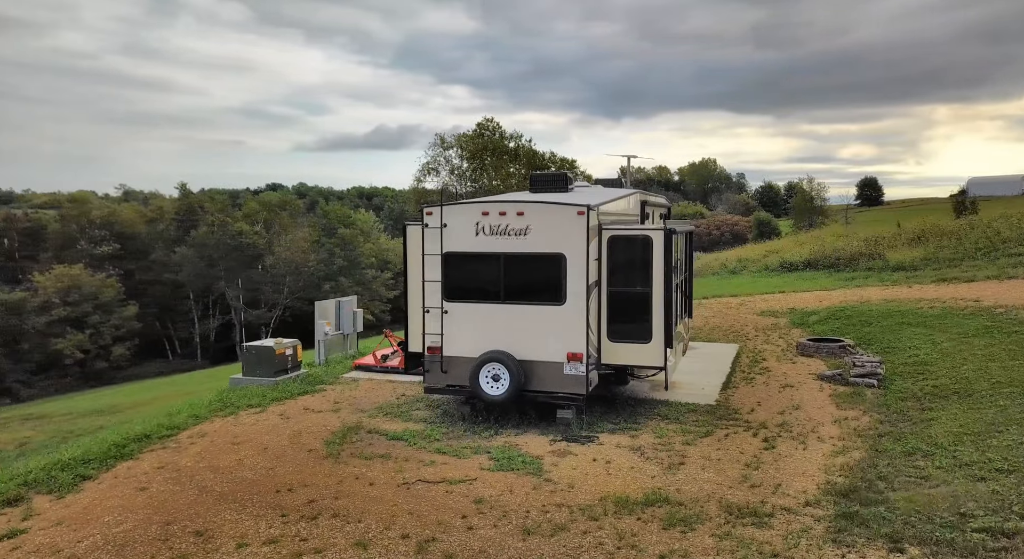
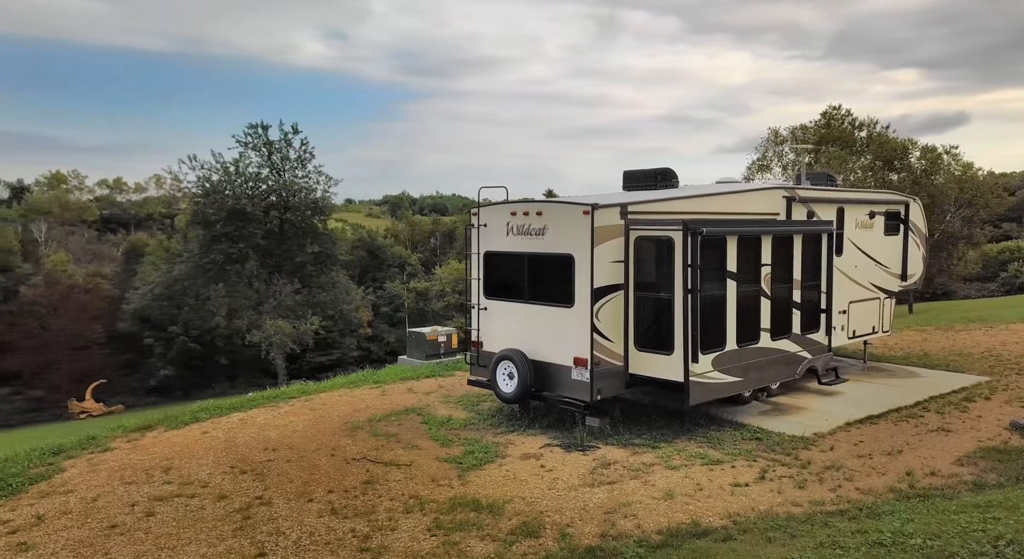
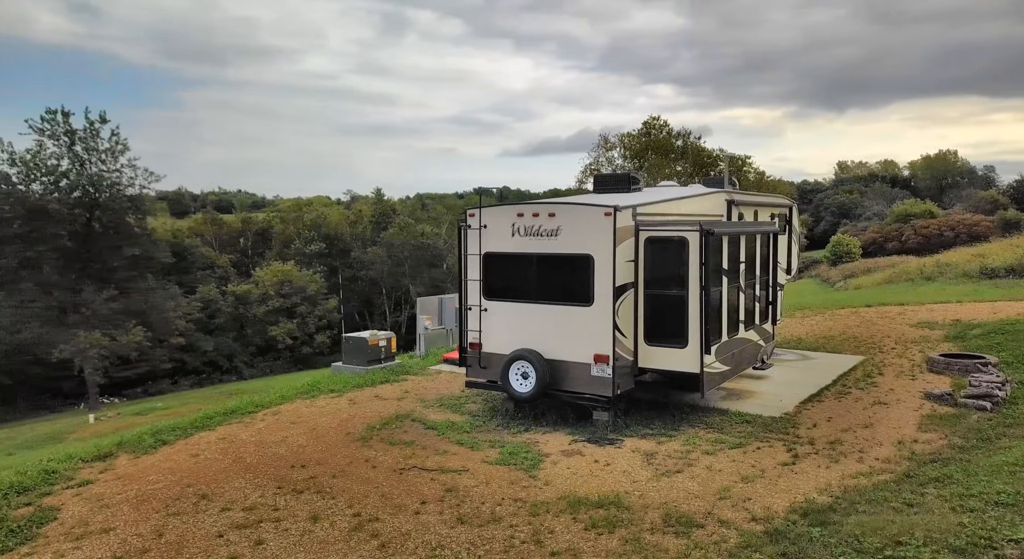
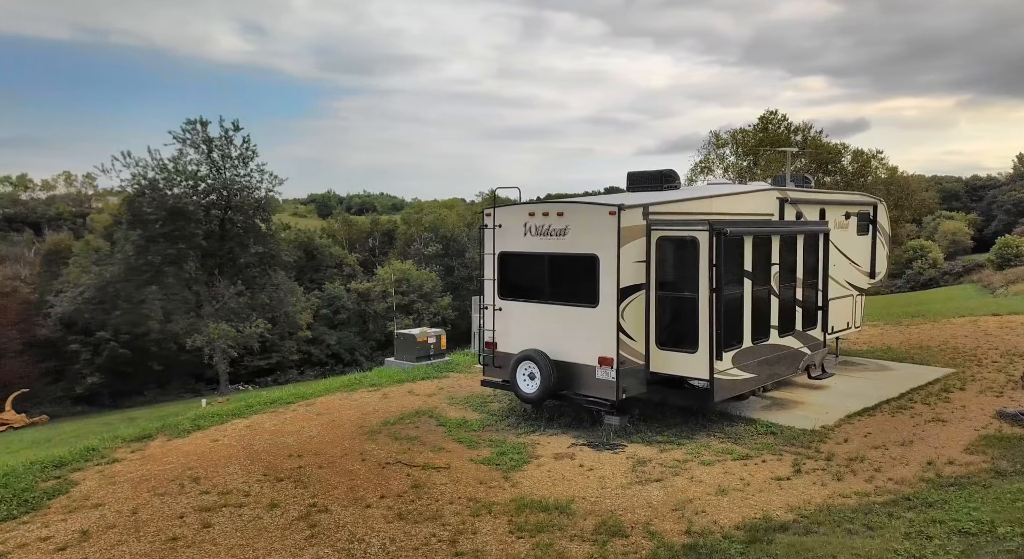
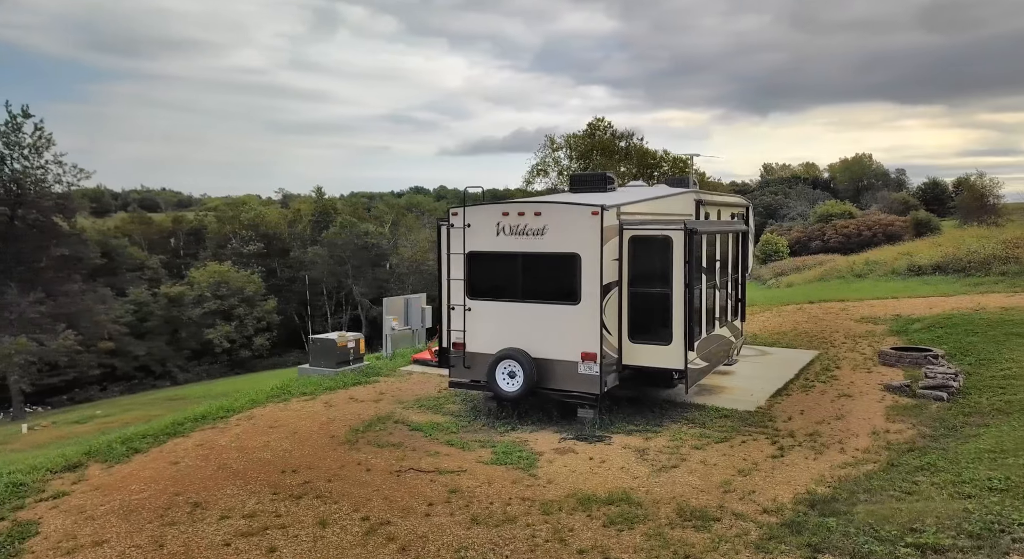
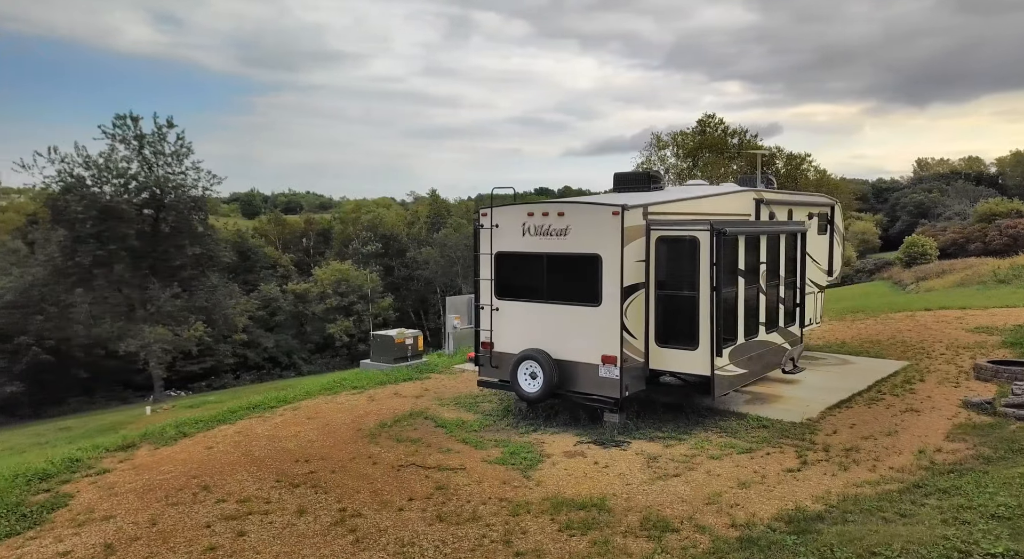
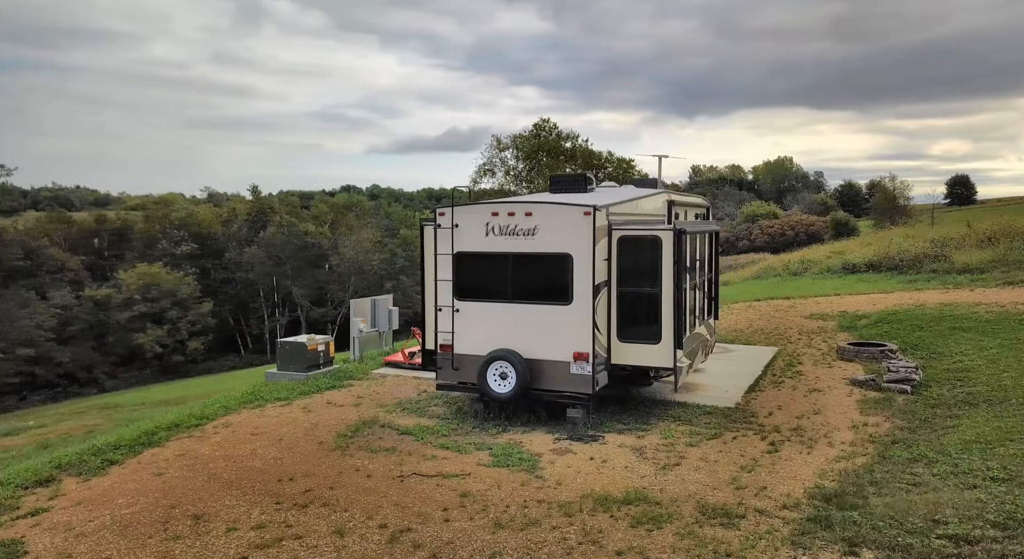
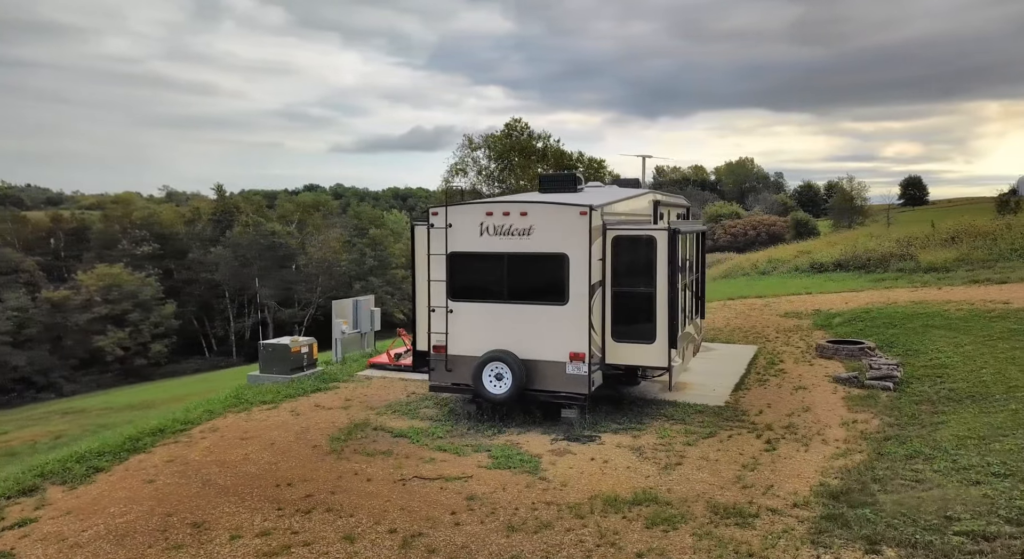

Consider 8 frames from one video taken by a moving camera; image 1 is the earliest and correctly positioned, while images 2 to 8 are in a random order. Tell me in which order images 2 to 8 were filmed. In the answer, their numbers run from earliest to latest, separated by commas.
8, 7, 5, 3, 6, 4, 2
